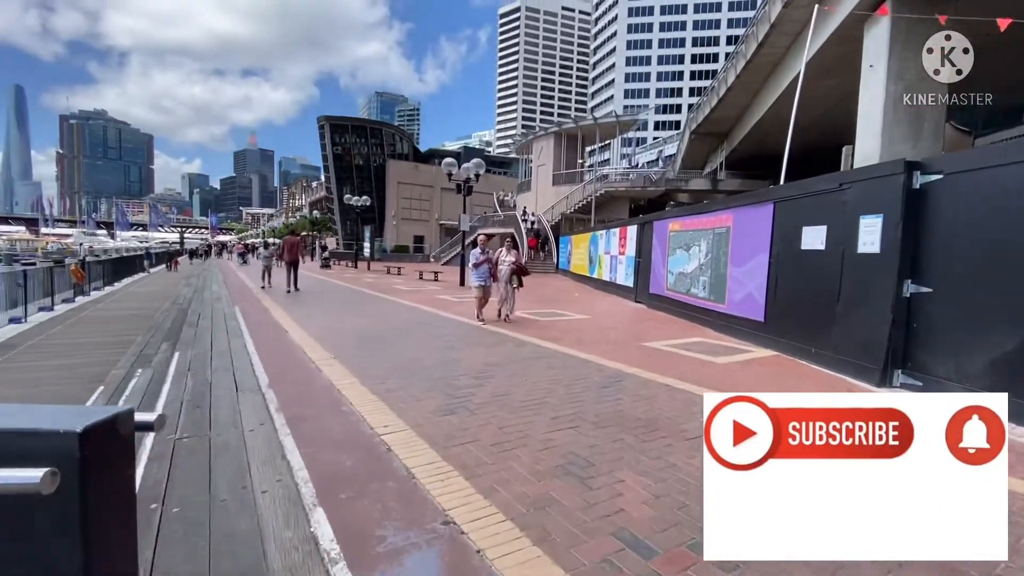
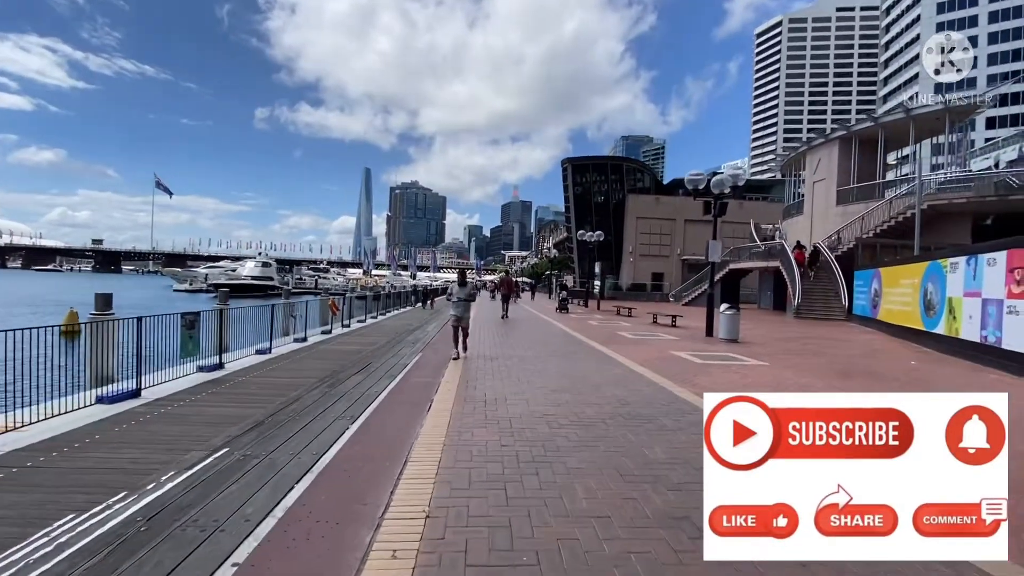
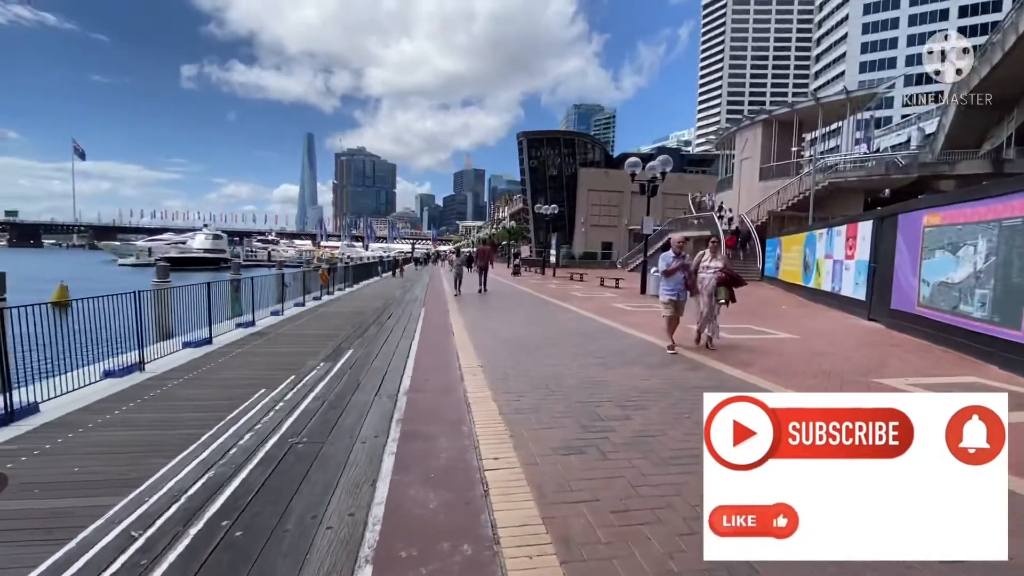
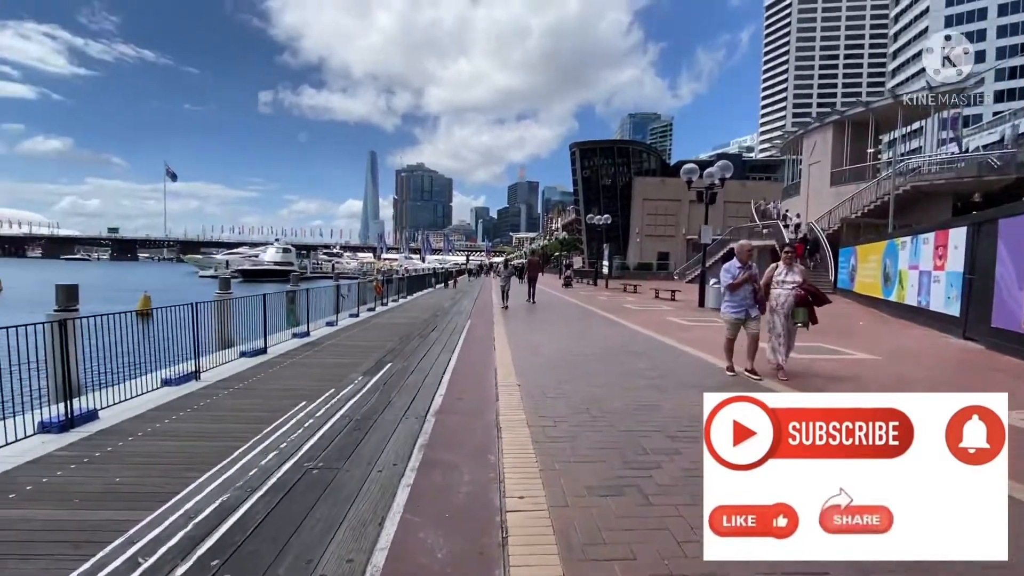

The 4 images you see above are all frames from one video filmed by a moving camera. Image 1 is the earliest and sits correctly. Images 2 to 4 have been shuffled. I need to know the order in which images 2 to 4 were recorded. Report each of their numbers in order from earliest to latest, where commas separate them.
3, 4, 2
